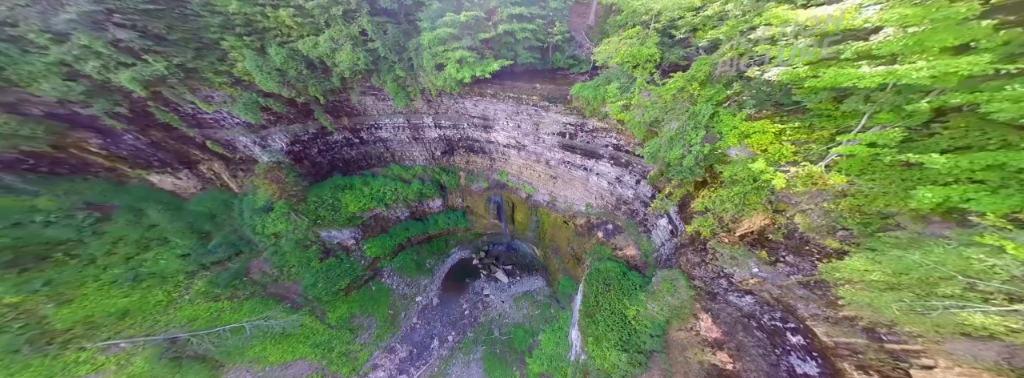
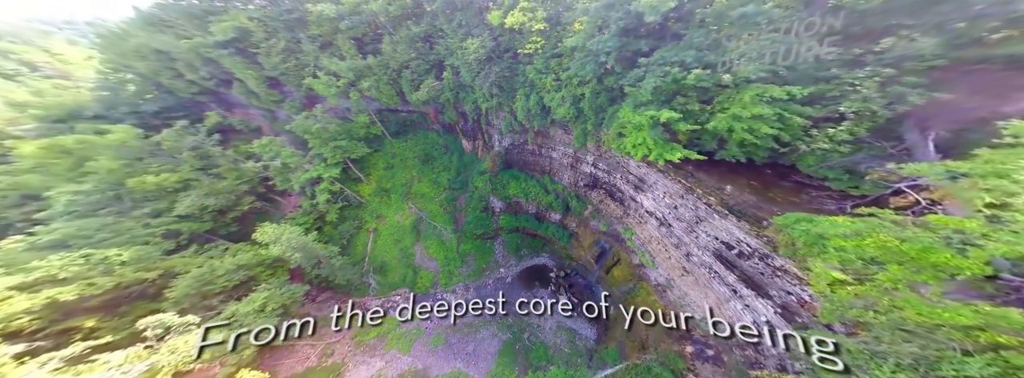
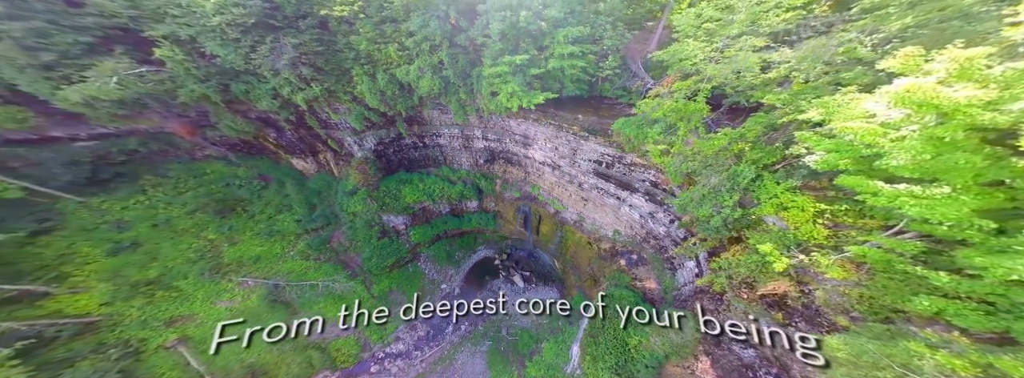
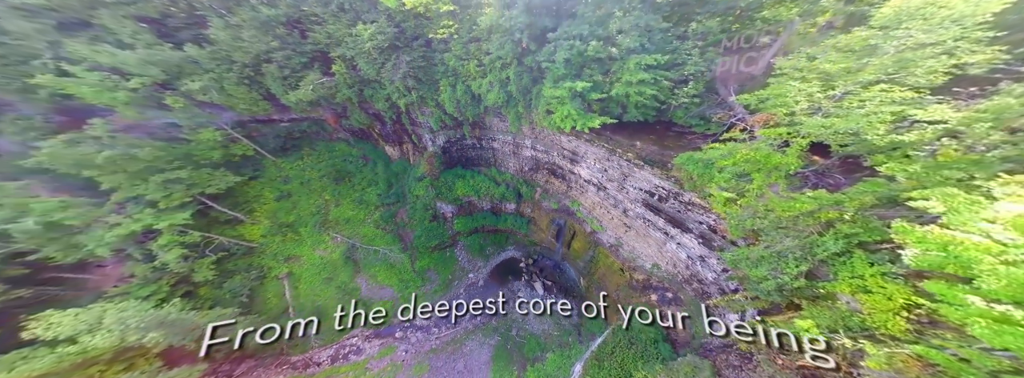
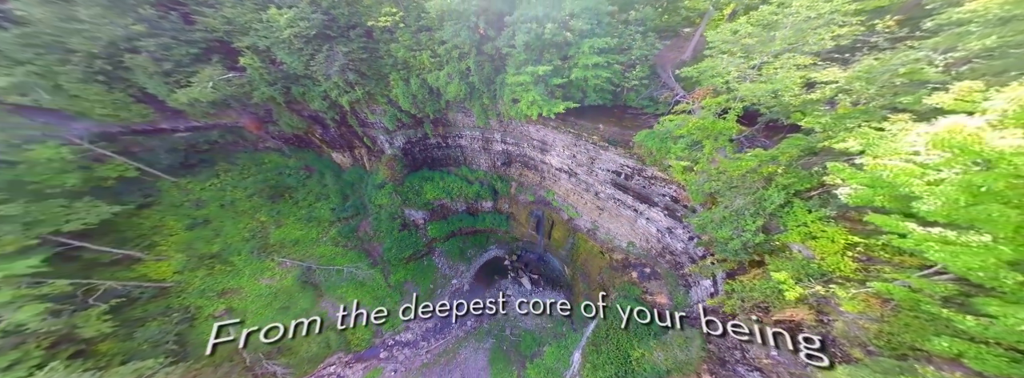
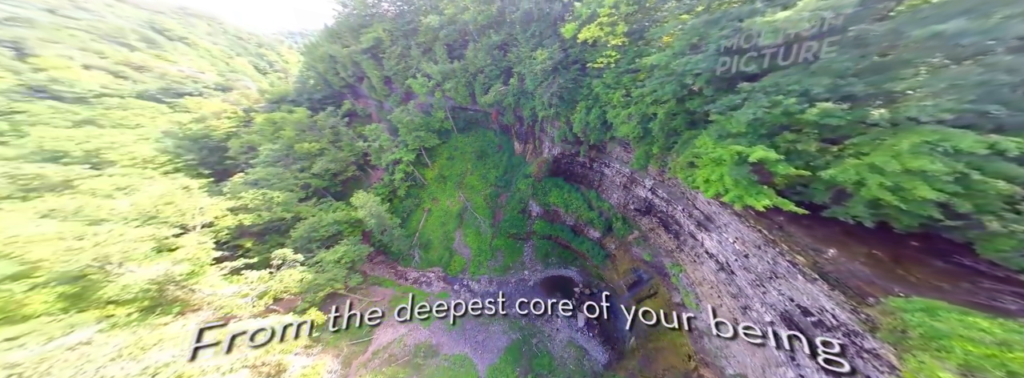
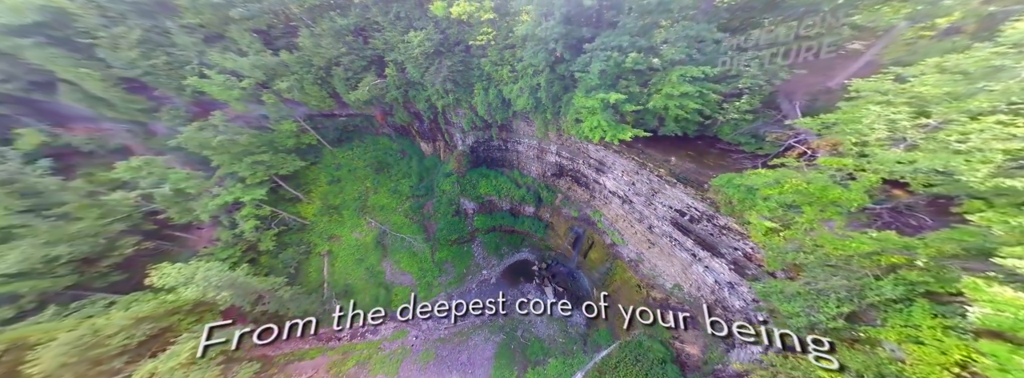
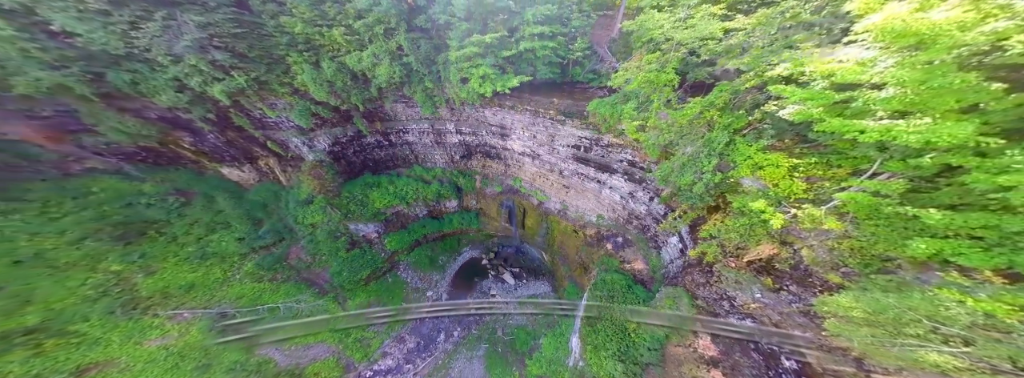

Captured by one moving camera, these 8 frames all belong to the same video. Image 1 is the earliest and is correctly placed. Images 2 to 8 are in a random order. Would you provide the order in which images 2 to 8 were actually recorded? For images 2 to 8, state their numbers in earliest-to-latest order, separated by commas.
8, 3, 5, 4, 7, 2, 6
